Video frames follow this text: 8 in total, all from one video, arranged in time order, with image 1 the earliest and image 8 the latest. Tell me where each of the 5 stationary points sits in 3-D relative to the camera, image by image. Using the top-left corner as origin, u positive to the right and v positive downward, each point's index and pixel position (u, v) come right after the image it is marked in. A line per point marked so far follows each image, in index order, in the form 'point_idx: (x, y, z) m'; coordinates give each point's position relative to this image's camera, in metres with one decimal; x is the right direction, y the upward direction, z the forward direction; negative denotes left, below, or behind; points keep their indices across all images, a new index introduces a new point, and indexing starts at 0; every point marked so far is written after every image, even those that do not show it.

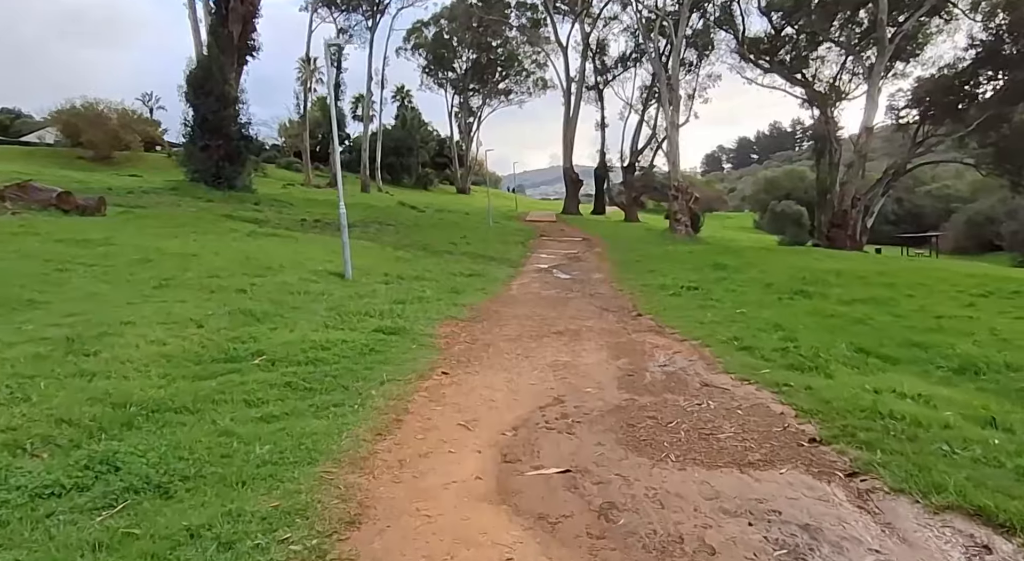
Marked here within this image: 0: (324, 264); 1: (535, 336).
0: (-4.4, +0.4, +15.4) m
1: (+0.3, -0.8, +9.6) m
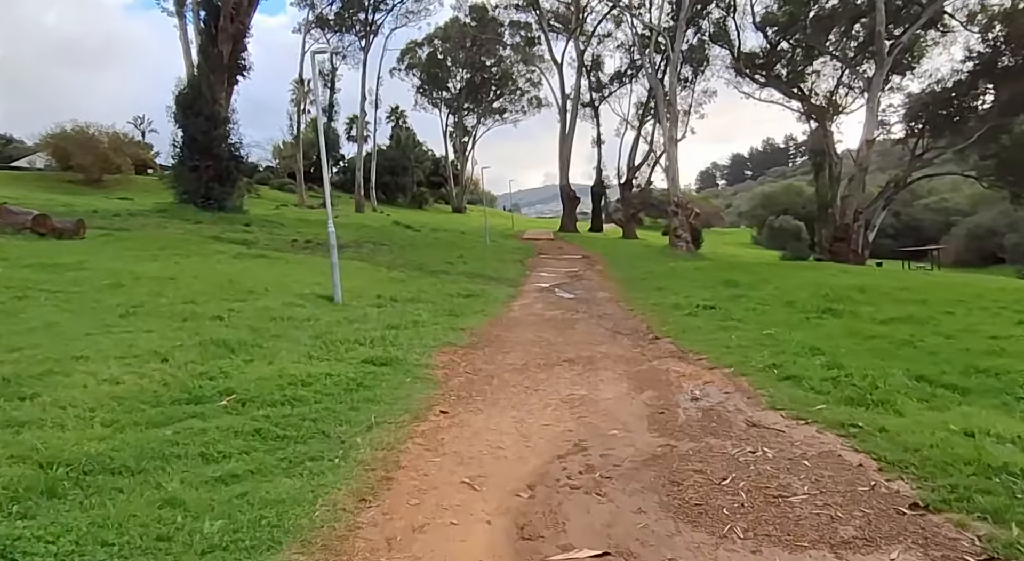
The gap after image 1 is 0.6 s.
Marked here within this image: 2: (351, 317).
0: (-4.3, -0.1, +14.4) m
1: (+0.4, -1.1, +8.5) m
2: (-2.9, -0.7, +11.8) m
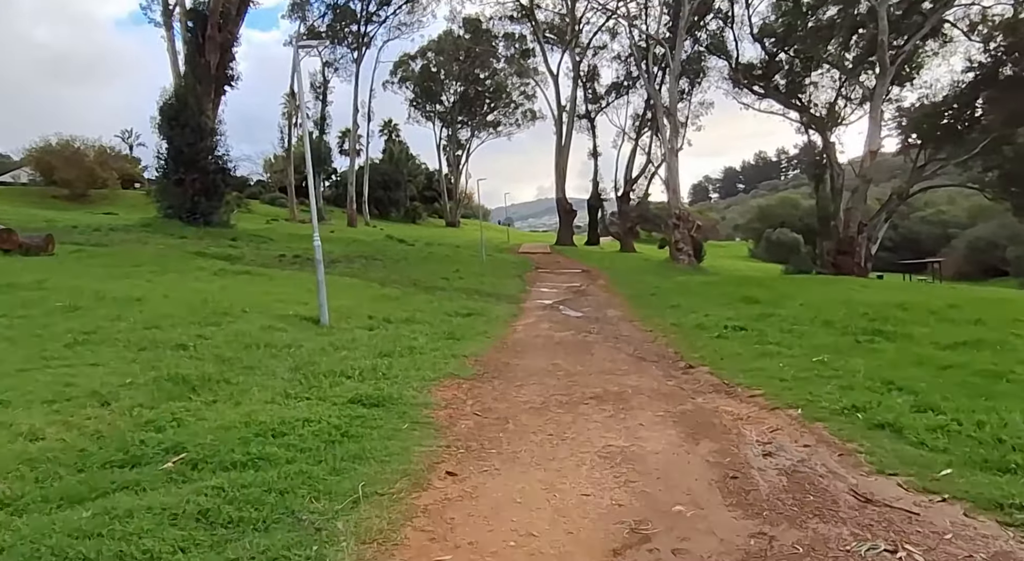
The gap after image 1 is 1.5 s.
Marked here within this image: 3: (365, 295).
0: (-4.2, -0.5, +13.0) m
1: (+0.6, -1.3, +7.2) m
2: (-2.7, -1.0, +10.4) m
3: (-4.1, -0.4, +18.4) m
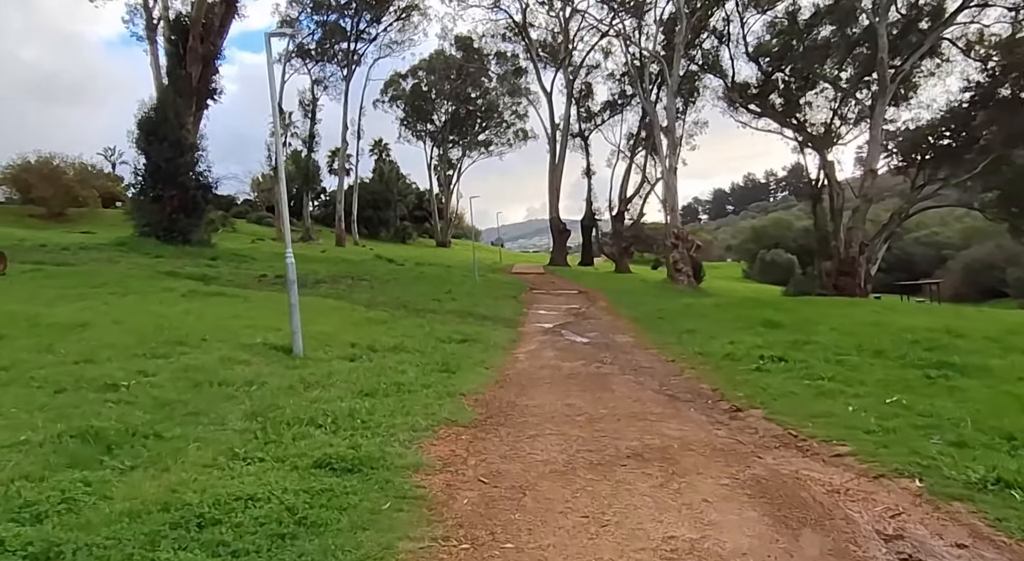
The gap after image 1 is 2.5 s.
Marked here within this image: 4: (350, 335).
0: (-4.2, -0.9, +11.3) m
1: (+0.7, -1.5, +5.5) m
2: (-2.7, -1.3, +8.7) m
3: (-4.1, -1.0, +16.8) m
4: (-3.3, -1.1, +13.6) m
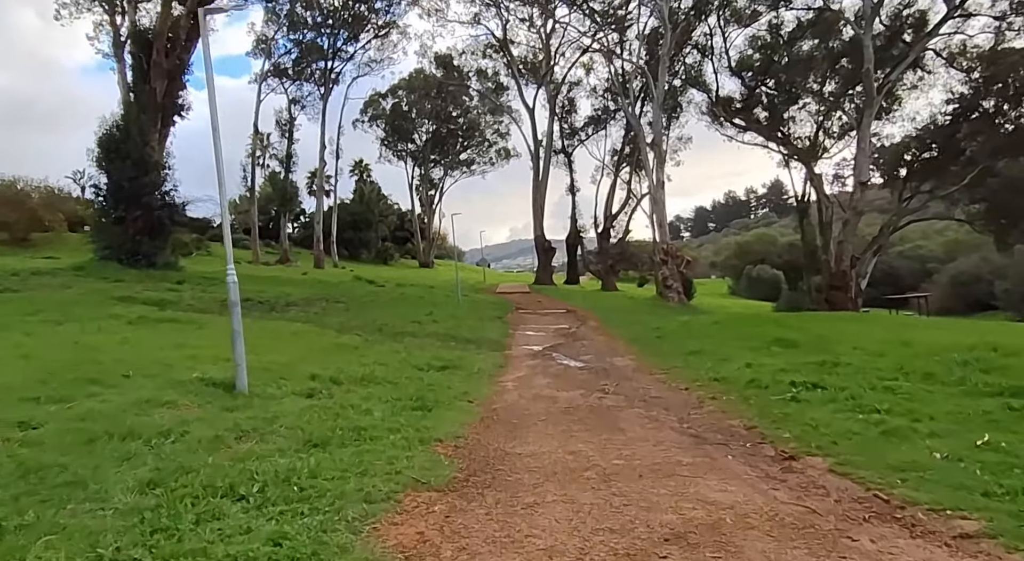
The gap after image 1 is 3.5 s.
0: (-4.4, -1.3, +9.5) m
1: (+0.6, -1.6, +3.9) m
2: (-2.8, -1.5, +7.0) m
3: (-4.5, -1.5, +15.0) m
4: (-3.6, -1.5, +11.8) m
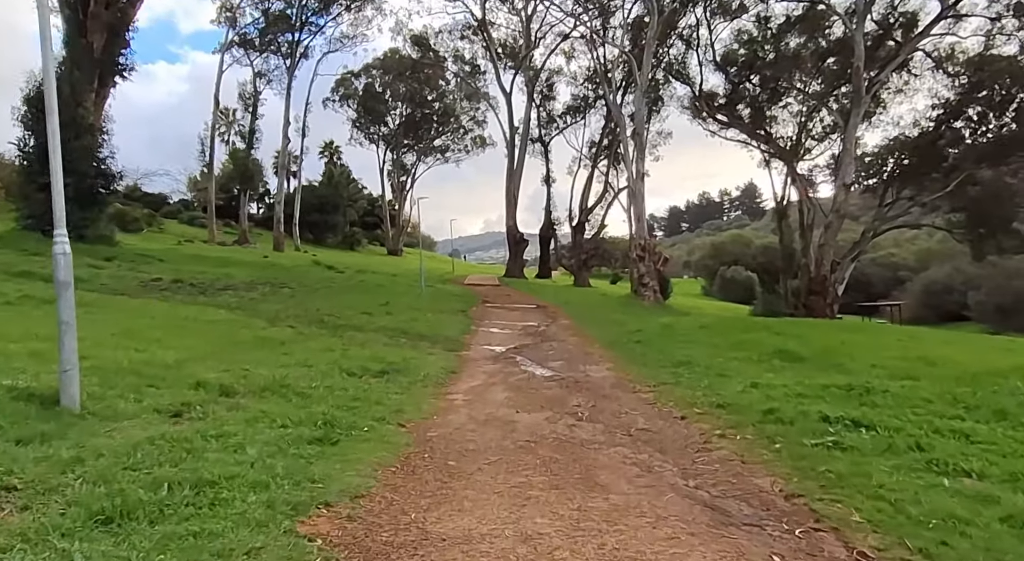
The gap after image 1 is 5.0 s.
0: (-5.0, -0.9, +7.0) m
1: (+0.3, -1.6, +1.6) m
2: (-3.3, -1.3, +4.5) m
3: (-5.3, -1.1, +12.5) m
4: (-4.3, -1.2, +9.3) m
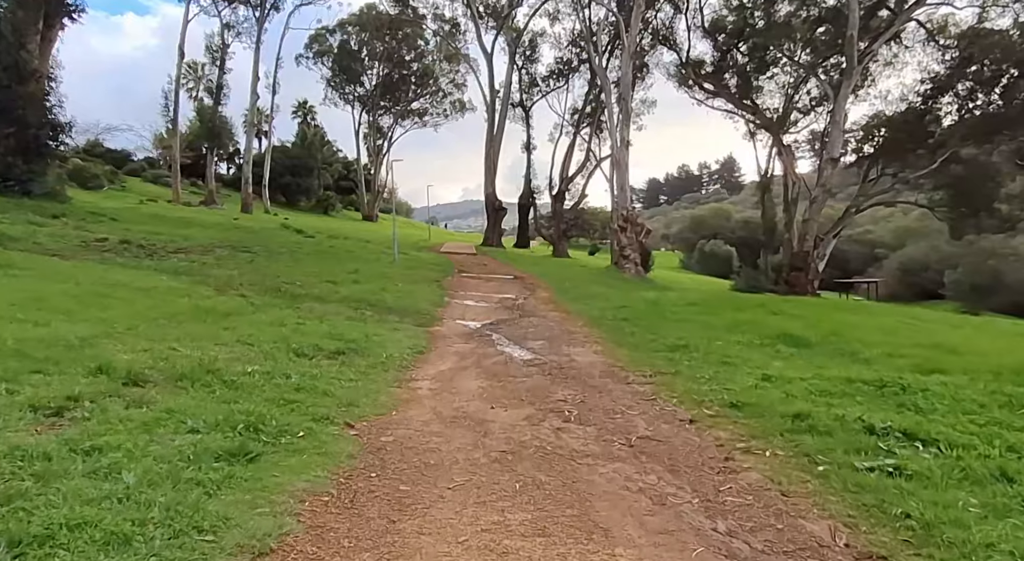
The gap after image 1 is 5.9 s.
0: (-5.2, -0.6, +5.4) m
1: (+0.2, -1.6, +0.2) m
2: (-3.4, -1.1, +3.0) m
3: (-5.7, -0.5, +10.9) m
4: (-4.6, -0.8, +7.8) m
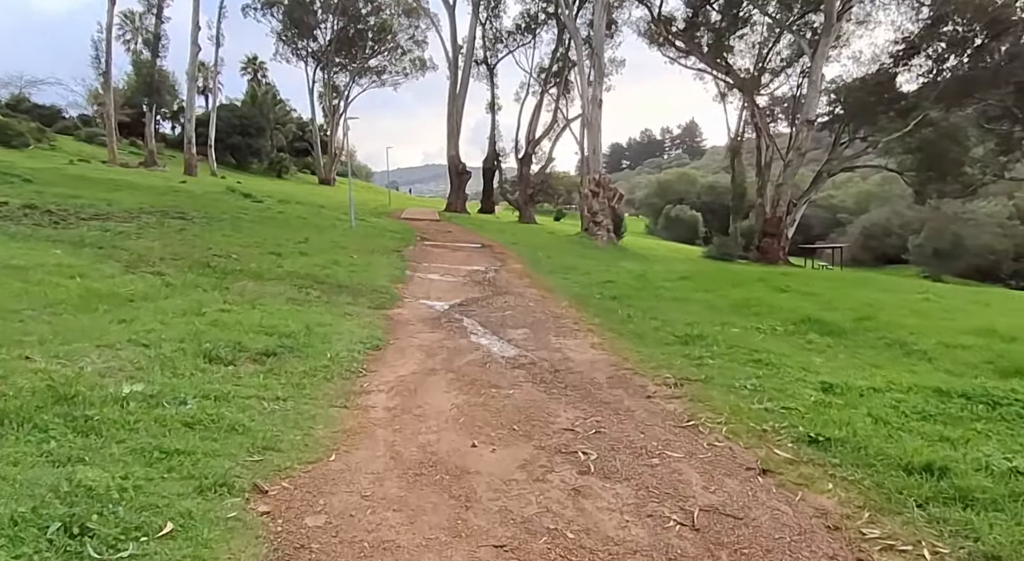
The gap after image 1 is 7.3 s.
0: (-5.2, -0.6, +3.0) m
1: (+0.5, -1.8, -1.8) m
2: (-3.3, -1.2, +0.8) m
3: (-6.0, -0.2, +8.4) m
4: (-4.7, -0.6, +5.4) m
